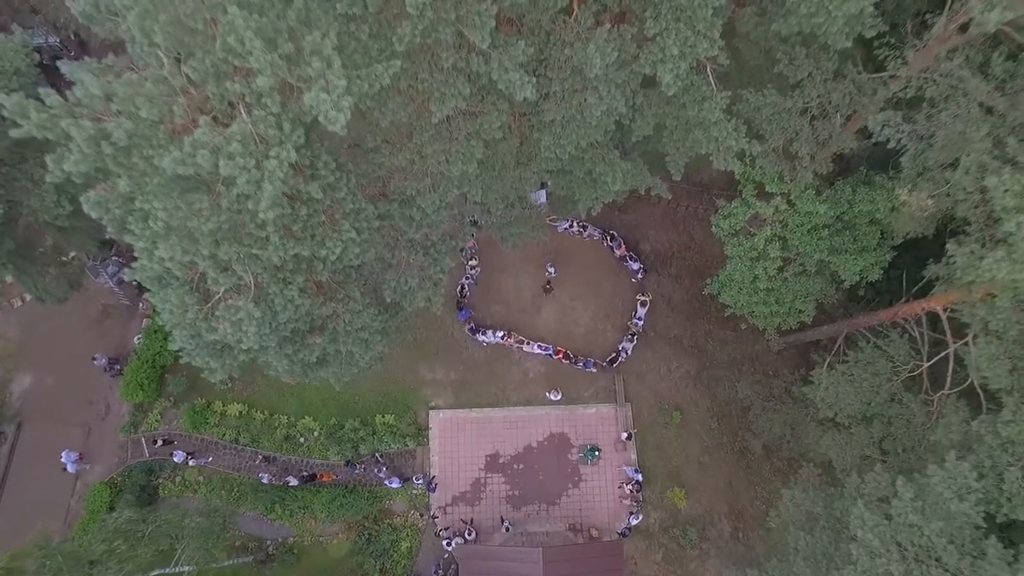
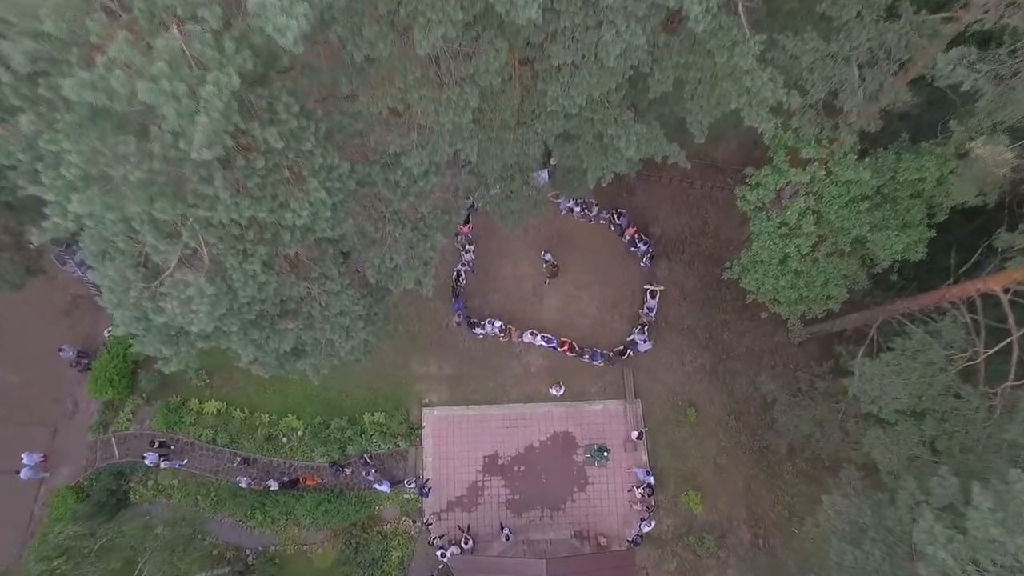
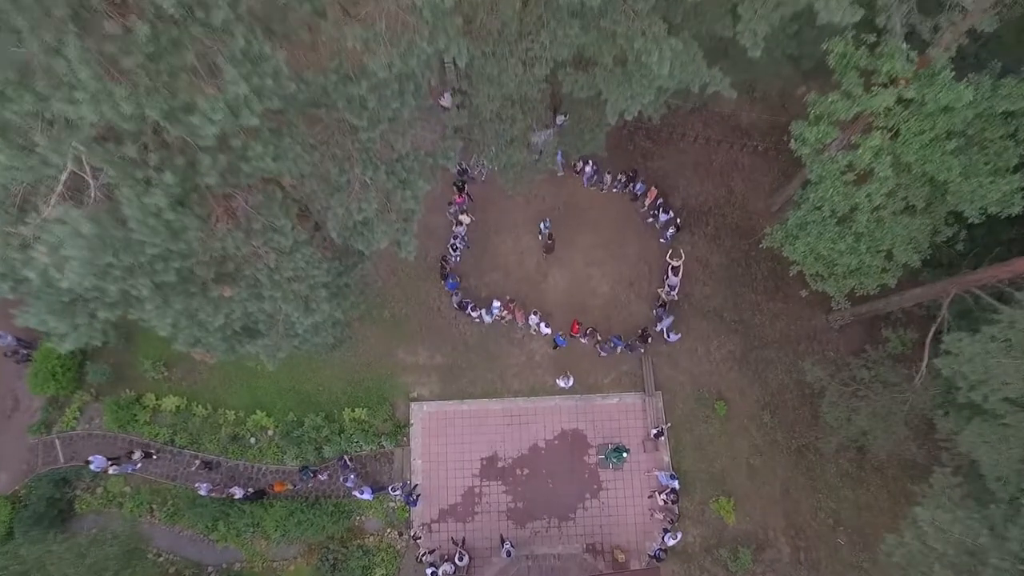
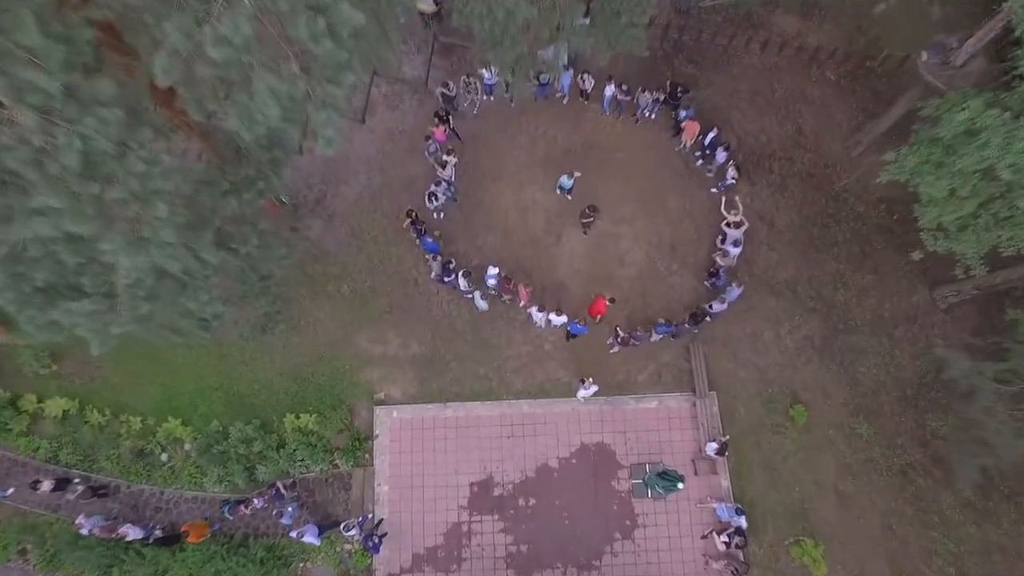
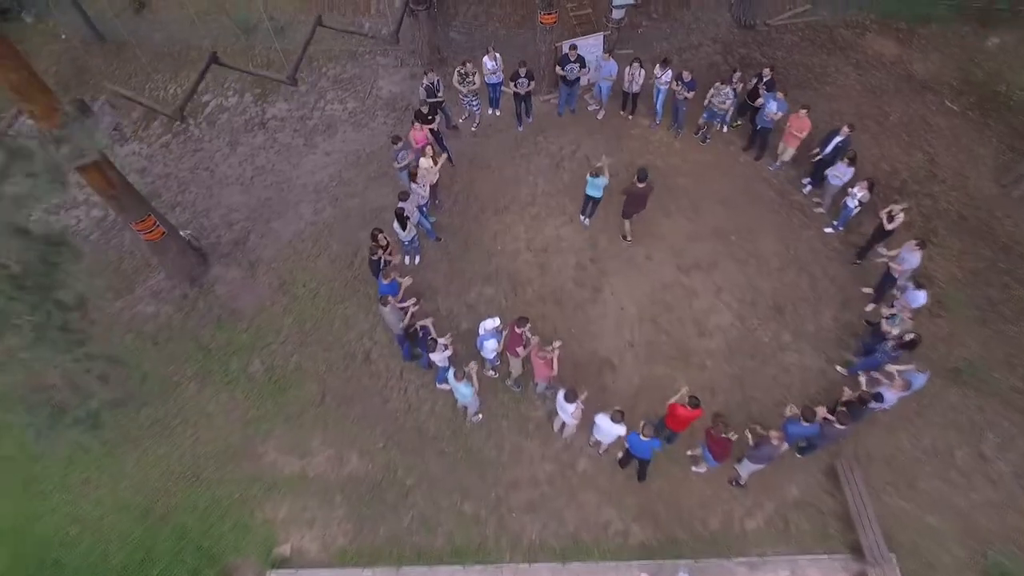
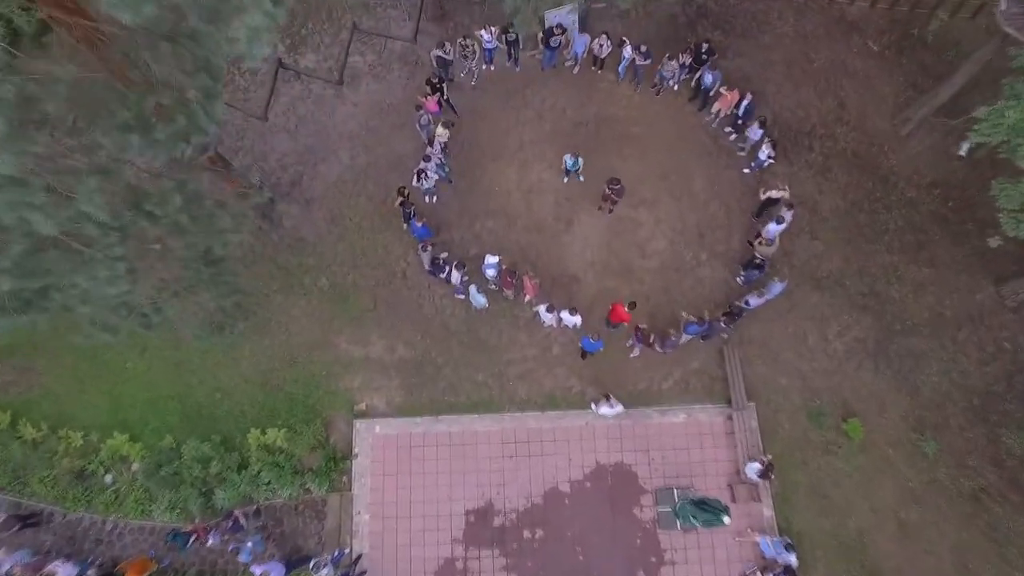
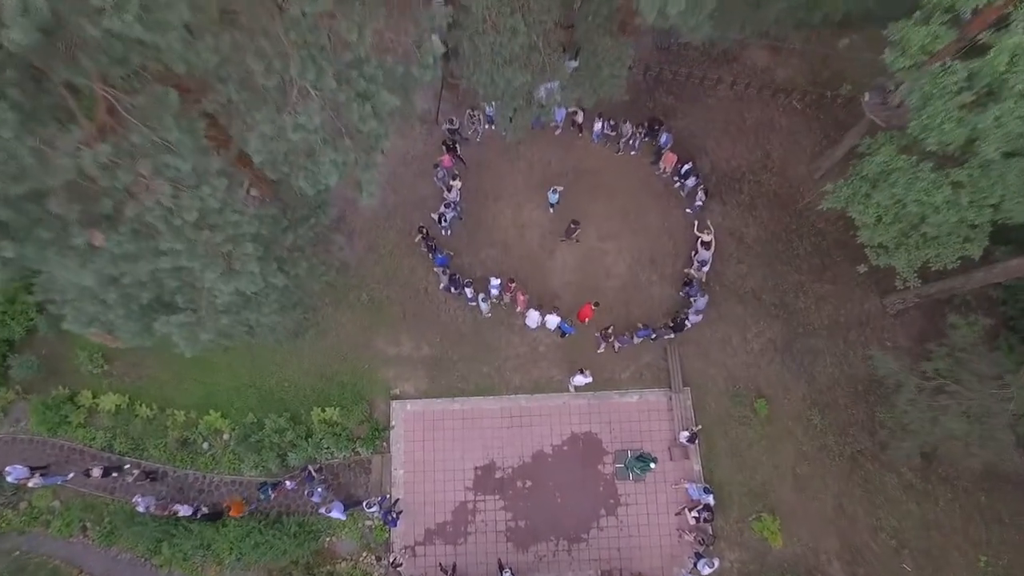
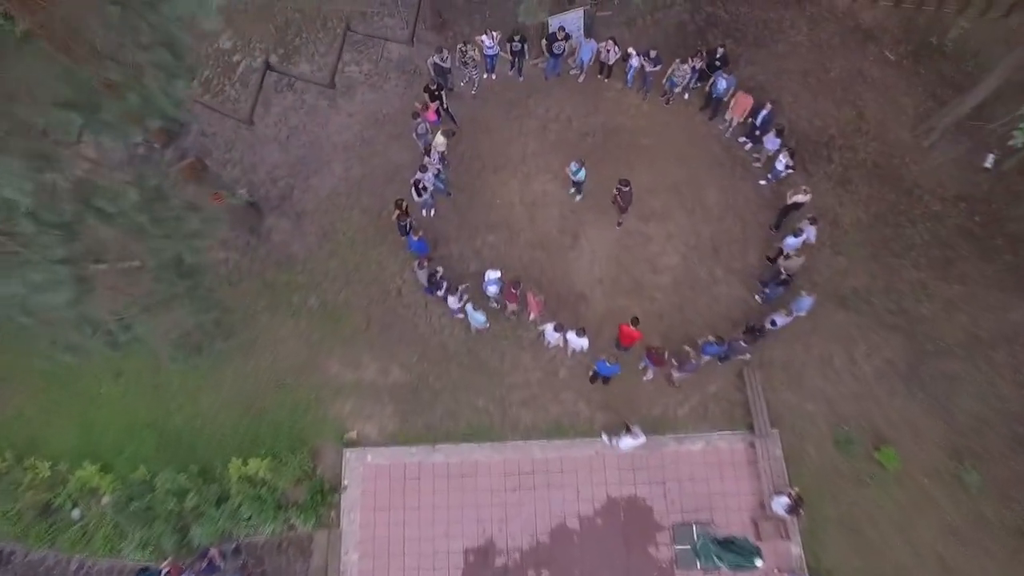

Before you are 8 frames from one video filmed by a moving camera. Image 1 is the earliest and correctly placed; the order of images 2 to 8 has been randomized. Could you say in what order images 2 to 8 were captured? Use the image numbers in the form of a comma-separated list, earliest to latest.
2, 3, 7, 4, 6, 8, 5
